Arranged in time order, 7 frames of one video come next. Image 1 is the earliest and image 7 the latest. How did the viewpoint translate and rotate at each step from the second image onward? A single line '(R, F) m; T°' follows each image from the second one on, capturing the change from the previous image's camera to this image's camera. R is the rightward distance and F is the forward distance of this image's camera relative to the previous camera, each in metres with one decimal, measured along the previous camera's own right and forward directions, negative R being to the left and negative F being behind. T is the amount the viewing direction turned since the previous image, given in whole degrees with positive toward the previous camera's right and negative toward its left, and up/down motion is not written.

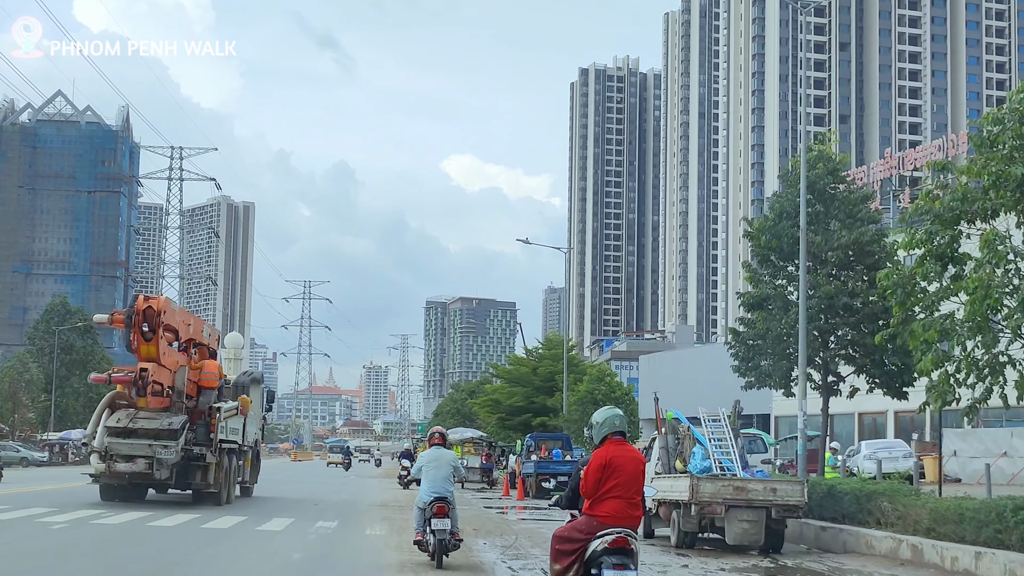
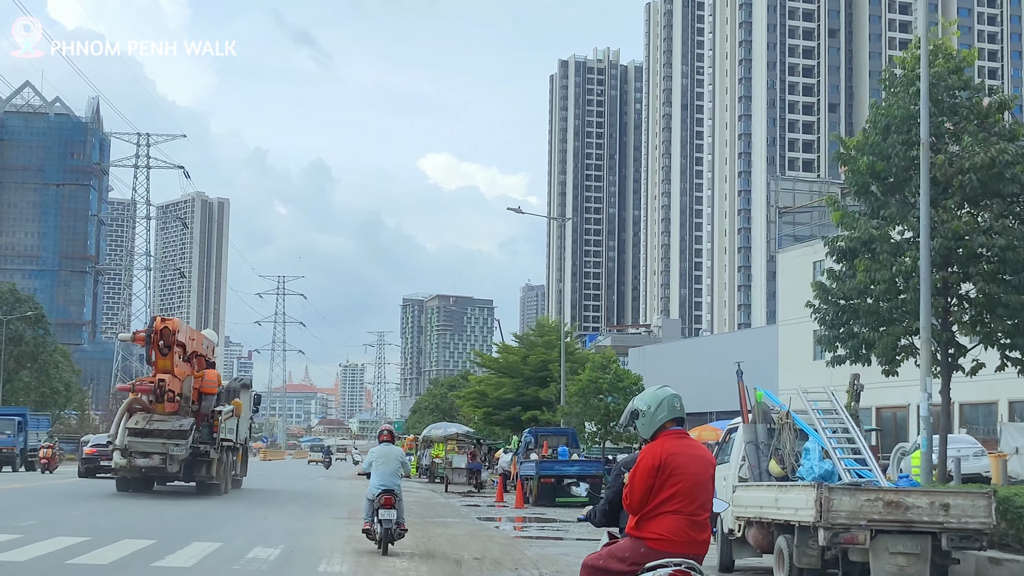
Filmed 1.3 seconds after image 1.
(-0.4, +4.1) m; +1°
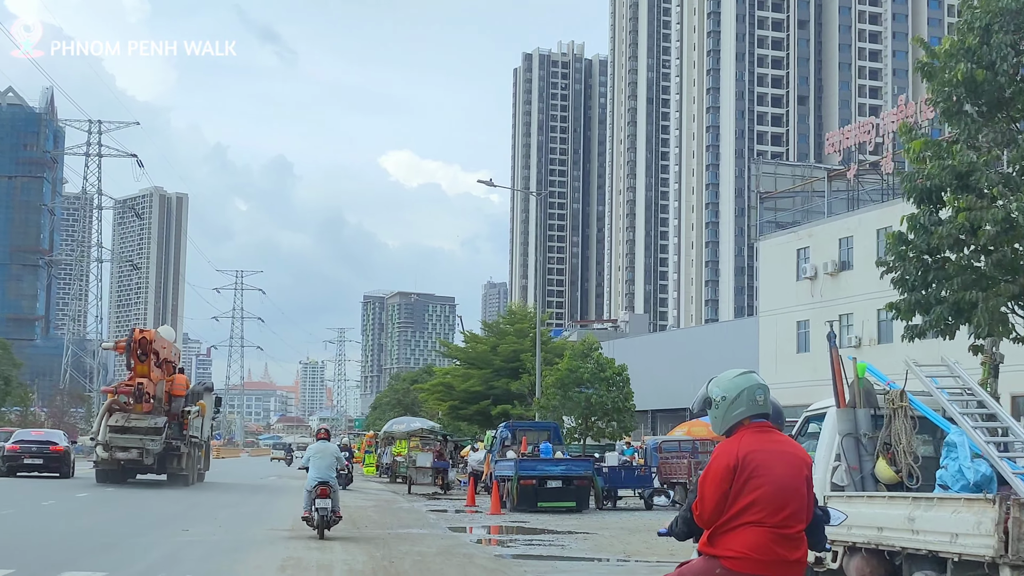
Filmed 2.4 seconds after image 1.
(-0.2, +2.8) m; +2°
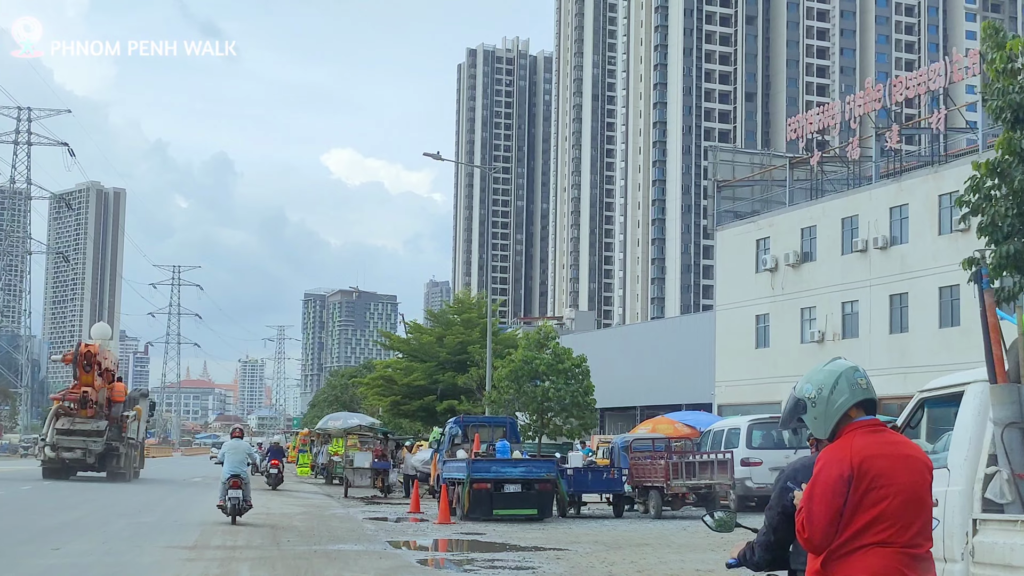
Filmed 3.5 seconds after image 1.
(-0.1, +2.4) m; +3°
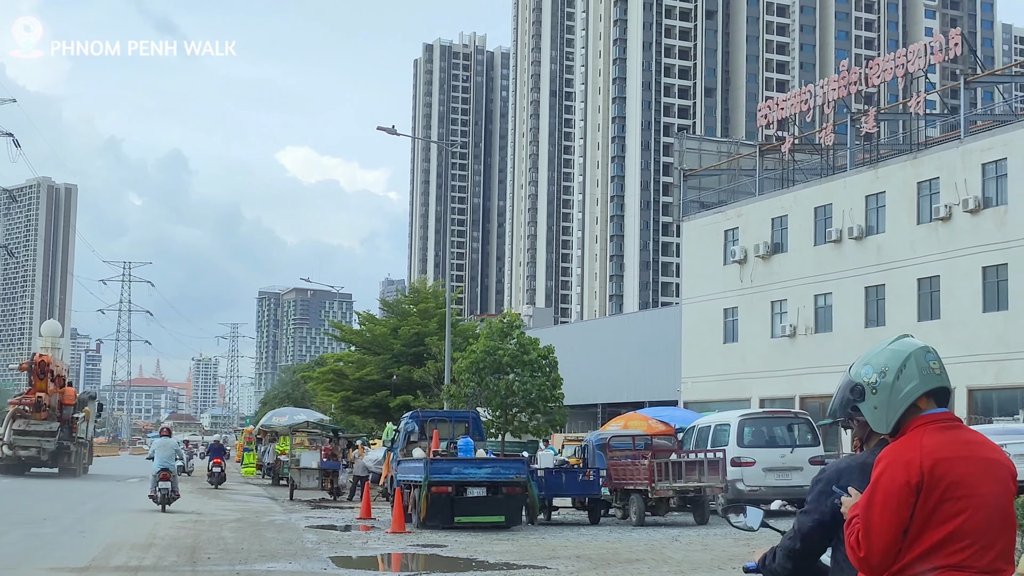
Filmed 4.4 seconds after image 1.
(-0.1, +1.9) m; +2°
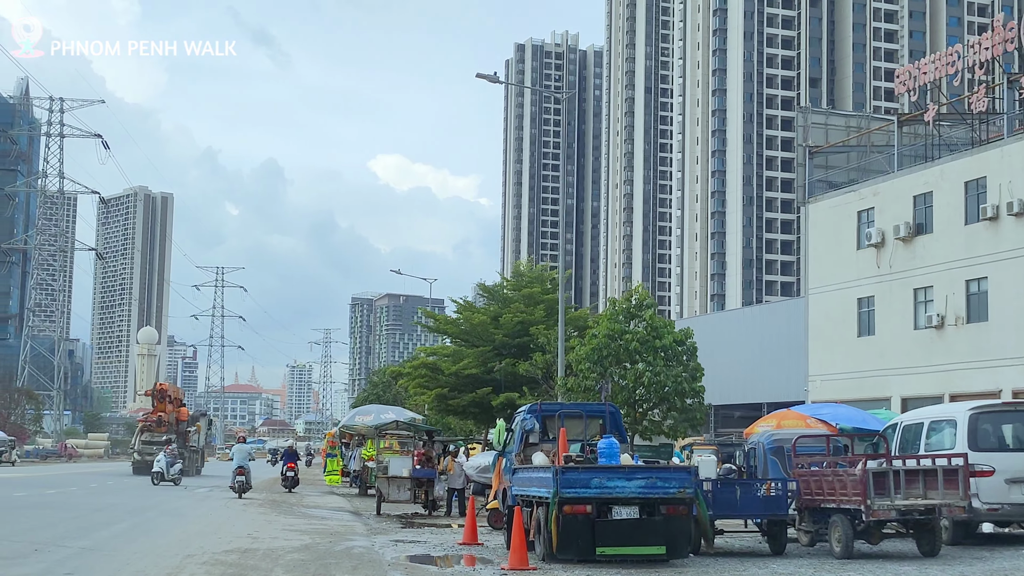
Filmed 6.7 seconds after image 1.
(-0.6, +3.6) m; -5°
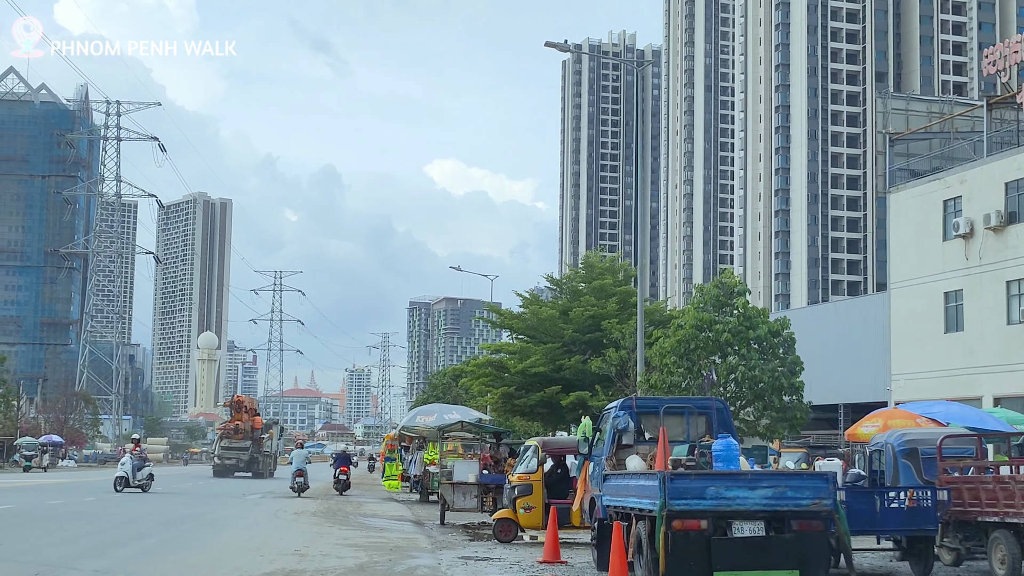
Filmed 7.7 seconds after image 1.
(-0.3, +1.6) m; -3°
